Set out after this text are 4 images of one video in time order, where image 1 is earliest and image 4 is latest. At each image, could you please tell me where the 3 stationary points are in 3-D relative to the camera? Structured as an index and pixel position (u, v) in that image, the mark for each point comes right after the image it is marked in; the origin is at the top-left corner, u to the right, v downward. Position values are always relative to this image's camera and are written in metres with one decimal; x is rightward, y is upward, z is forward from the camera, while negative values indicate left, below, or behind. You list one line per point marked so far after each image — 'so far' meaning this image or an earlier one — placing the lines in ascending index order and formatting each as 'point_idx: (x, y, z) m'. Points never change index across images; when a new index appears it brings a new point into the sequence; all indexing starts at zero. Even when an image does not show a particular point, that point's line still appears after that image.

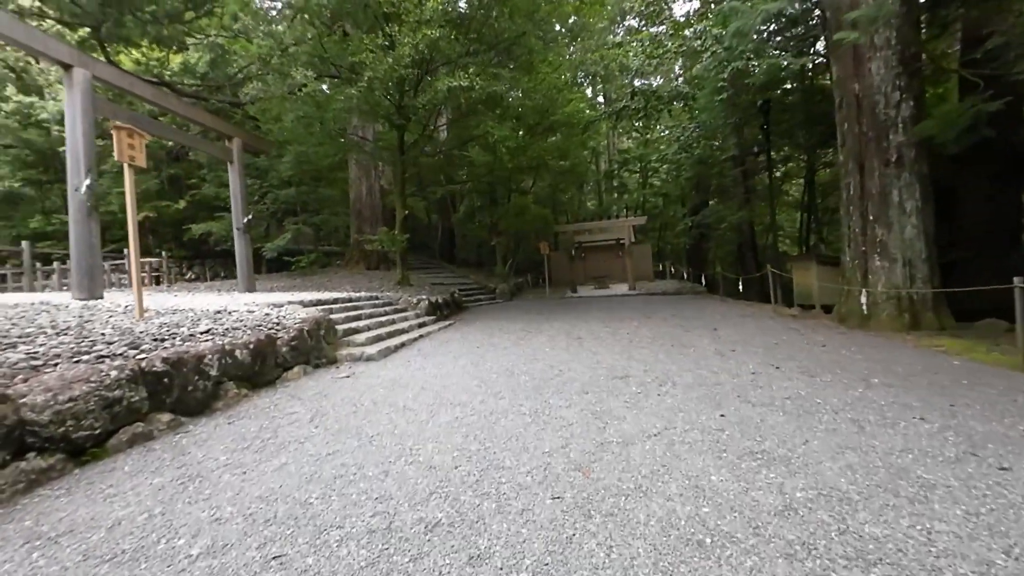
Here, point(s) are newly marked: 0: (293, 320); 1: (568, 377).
0: (-1.9, -0.3, +3.5) m
1: (+0.4, -0.6, +2.7) m
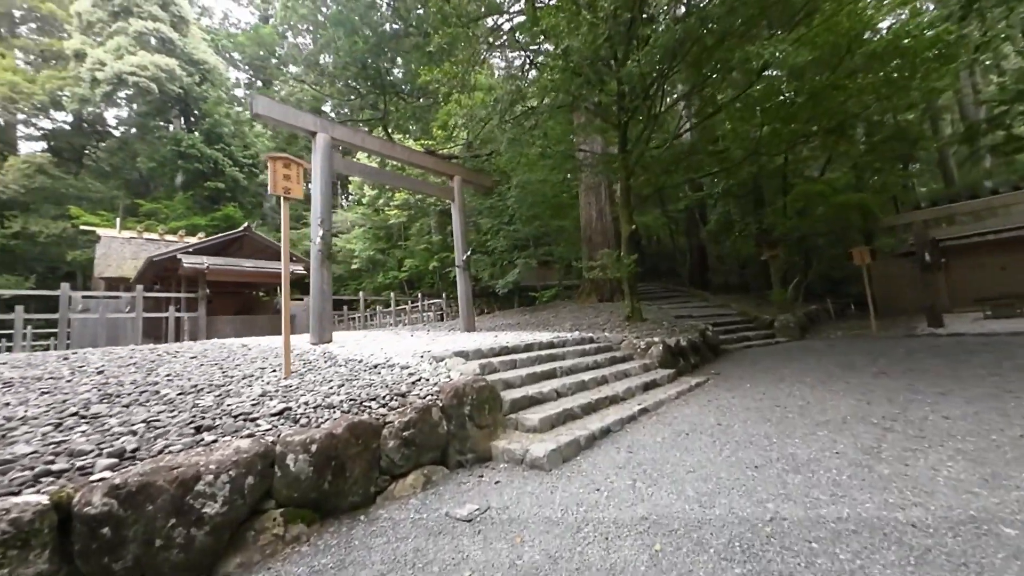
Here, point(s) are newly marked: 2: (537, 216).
0: (-0.5, -0.6, +2.3) m
1: (+1.0, -0.7, +0.3) m
2: (+0.5, +1.6, +8.8) m
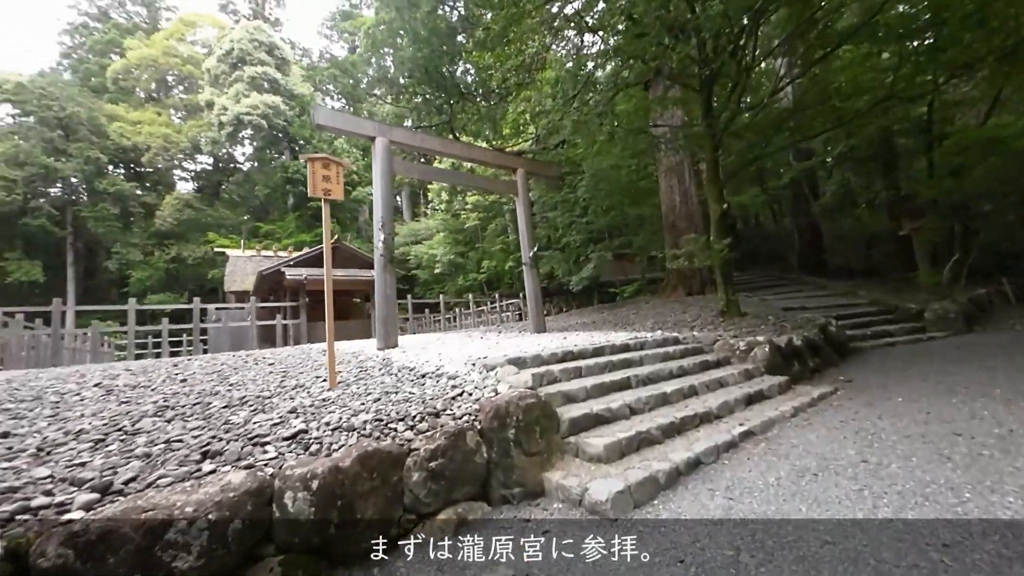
0: (-0.2, -0.6, +2.0) m
1: (+0.8, -0.7, -0.3) m
2: (+2.0, +1.7, +8.1) m
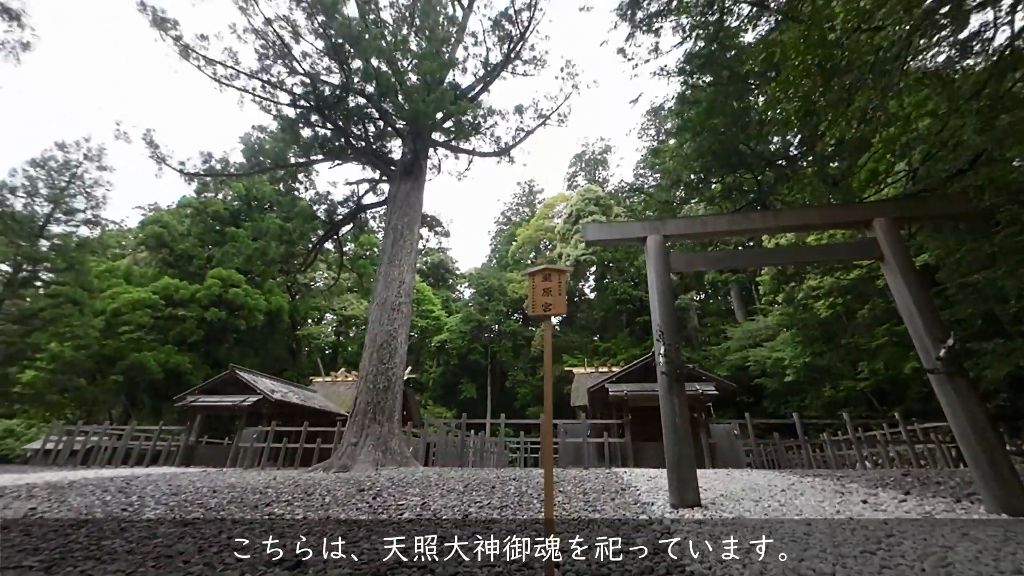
0: (+0.4, -0.9, +0.7) m
1: (-0.5, -0.4, -1.6) m
2: (+6.3, +0.6, +3.9) m
